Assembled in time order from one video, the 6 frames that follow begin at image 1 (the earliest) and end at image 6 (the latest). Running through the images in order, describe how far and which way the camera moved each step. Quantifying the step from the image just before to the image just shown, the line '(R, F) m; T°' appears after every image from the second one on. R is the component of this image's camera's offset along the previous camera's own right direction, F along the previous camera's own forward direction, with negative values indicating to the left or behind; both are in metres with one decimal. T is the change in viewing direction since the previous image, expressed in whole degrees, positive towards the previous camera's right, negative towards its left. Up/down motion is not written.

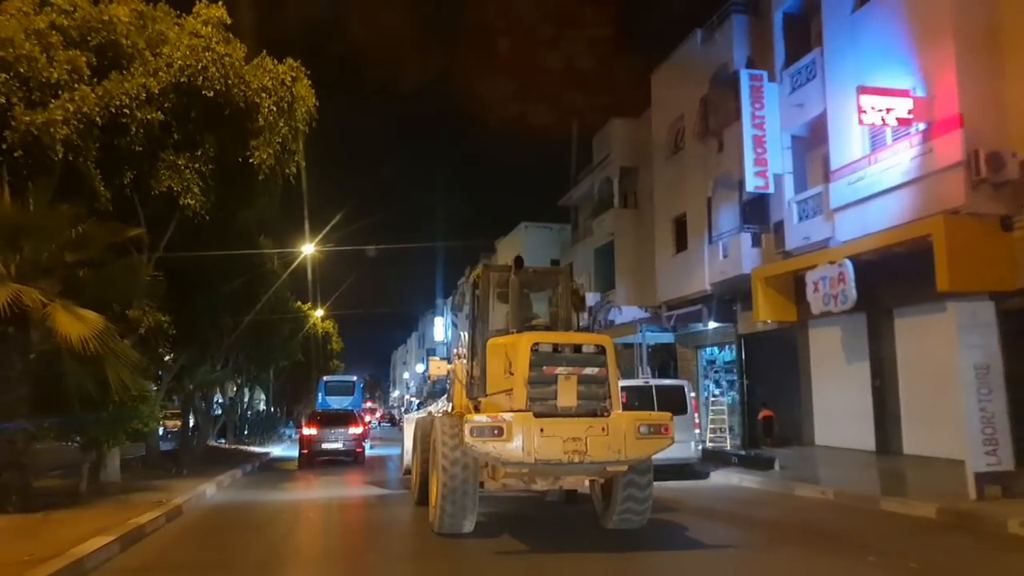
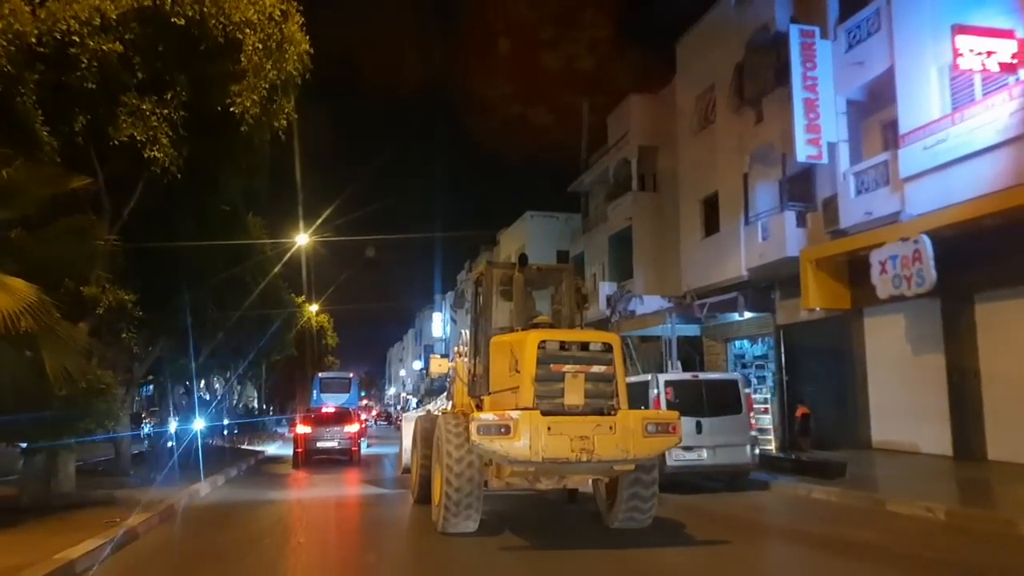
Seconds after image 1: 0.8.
(-0.5, +1.8) m; 0°
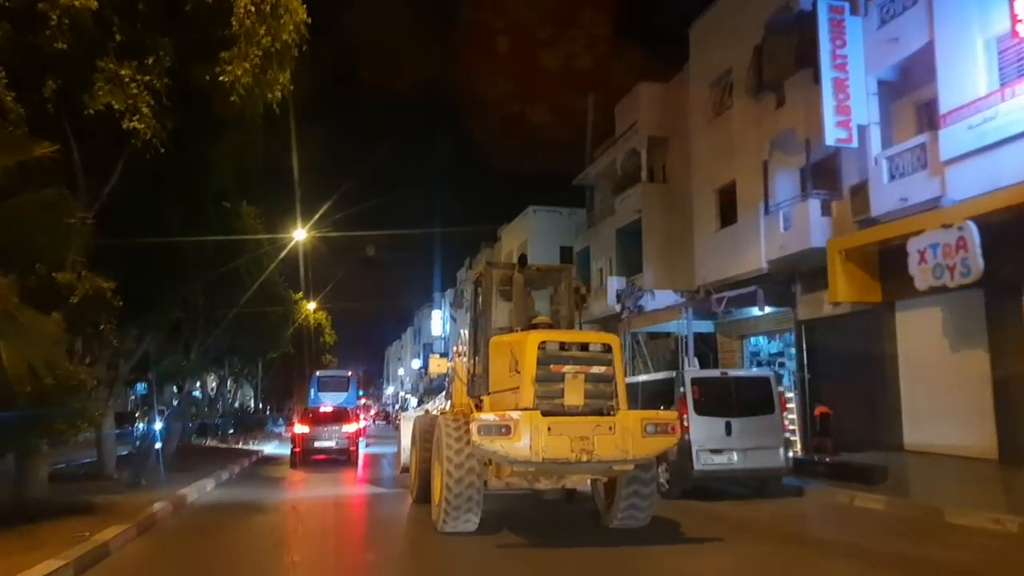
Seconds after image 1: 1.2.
(-0.2, +0.9) m; 0°
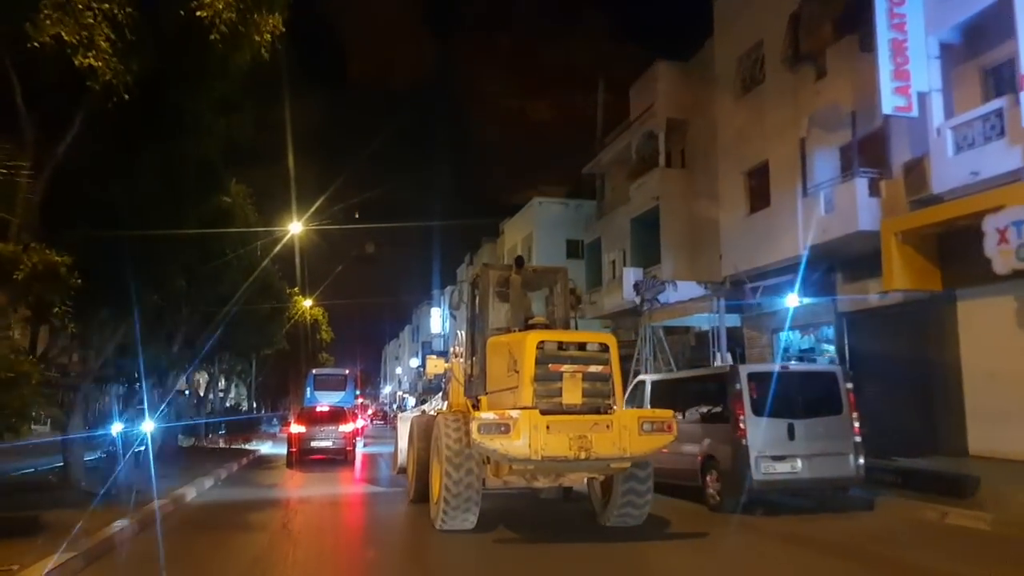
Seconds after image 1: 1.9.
(-0.4, +1.4) m; 0°
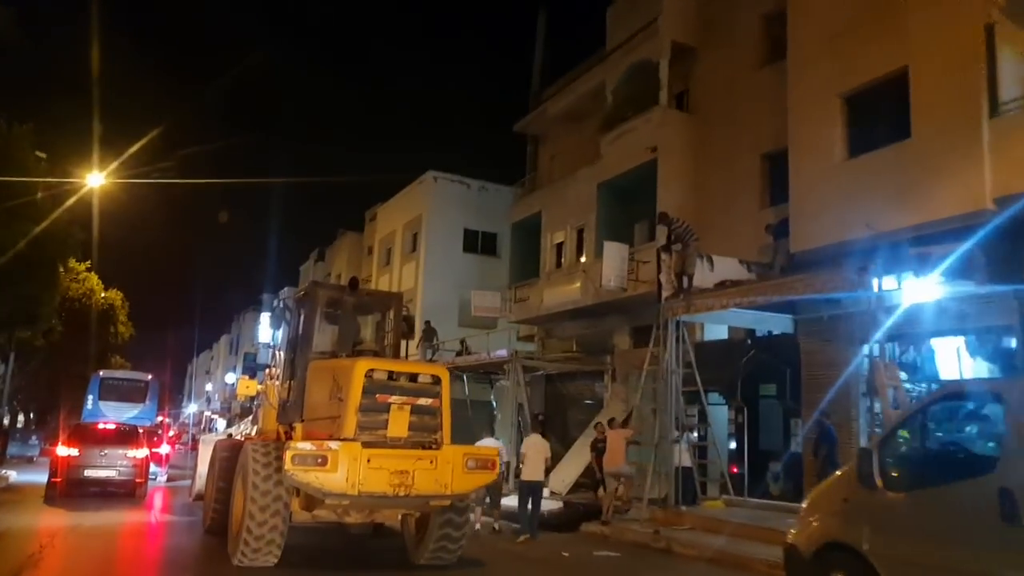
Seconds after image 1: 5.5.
(-1.8, +7.7) m; +13°
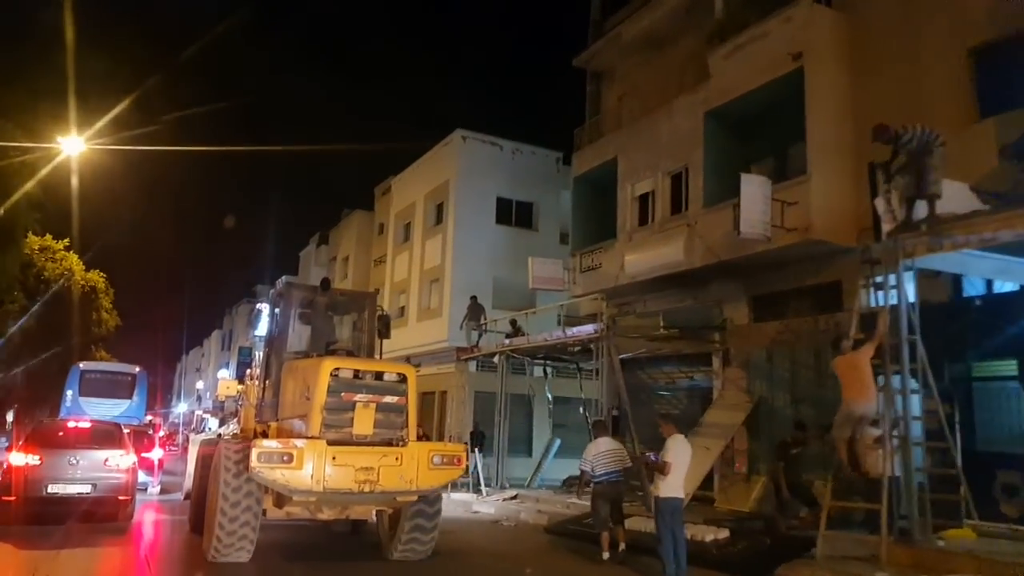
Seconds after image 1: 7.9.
(-1.8, +3.8) m; +1°
